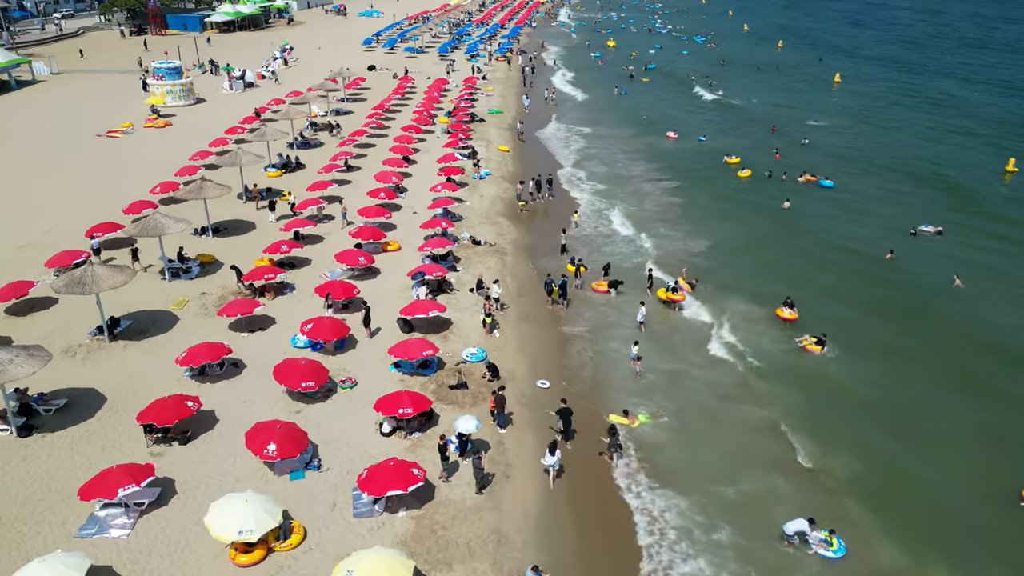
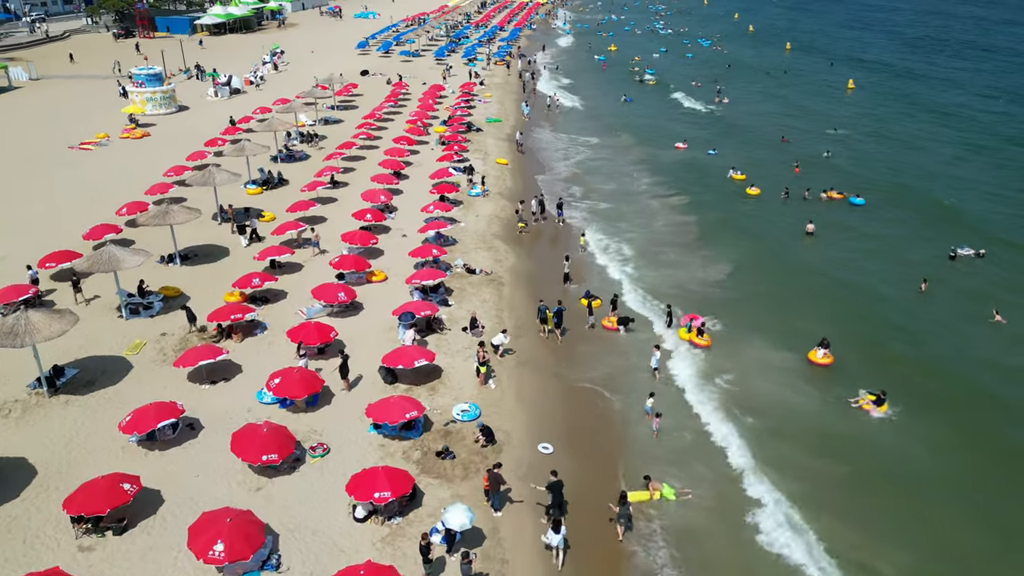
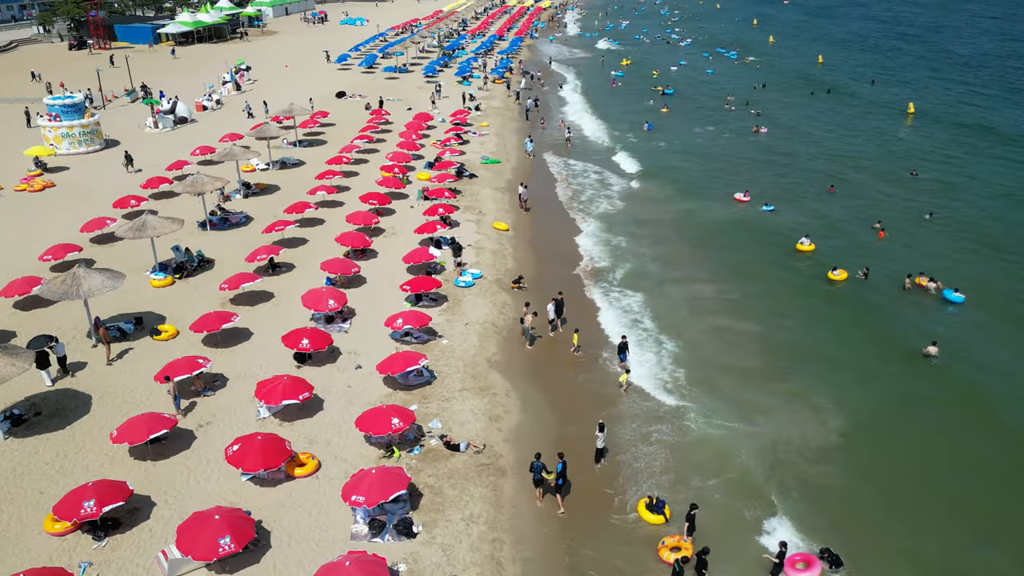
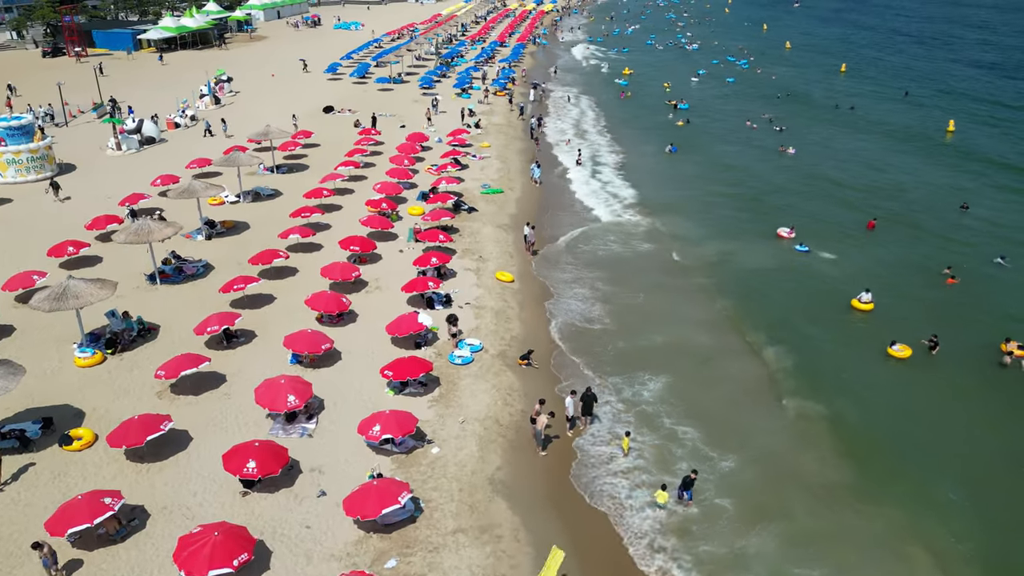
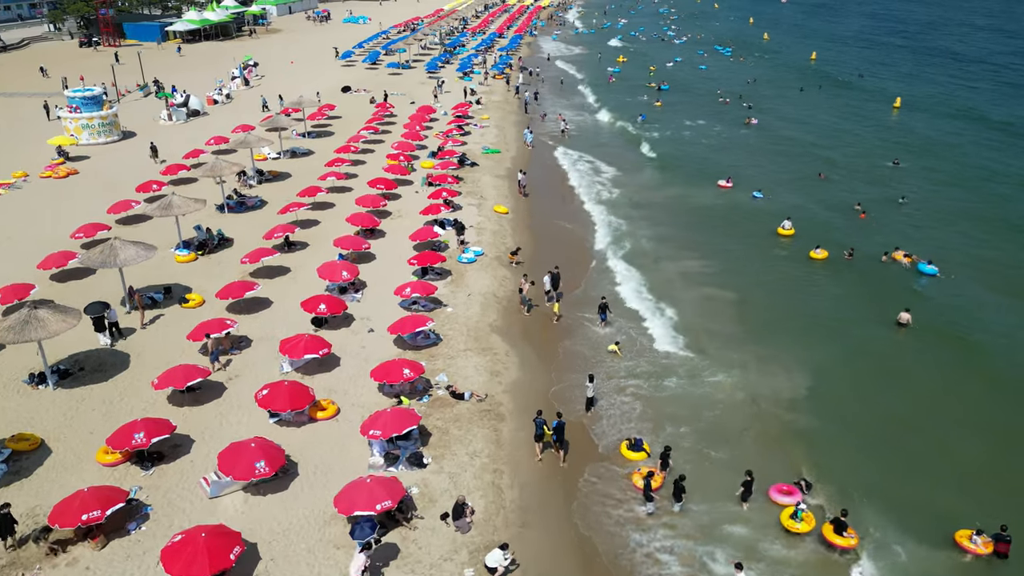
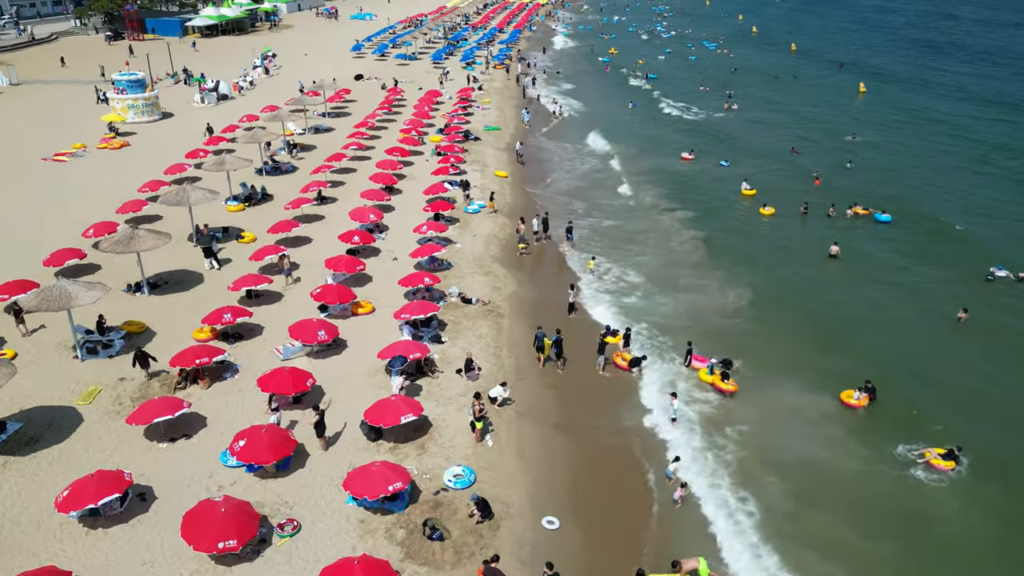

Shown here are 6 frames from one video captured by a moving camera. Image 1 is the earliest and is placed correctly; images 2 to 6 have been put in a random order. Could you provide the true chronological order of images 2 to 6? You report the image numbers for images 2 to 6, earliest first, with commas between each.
2, 6, 5, 3, 4
